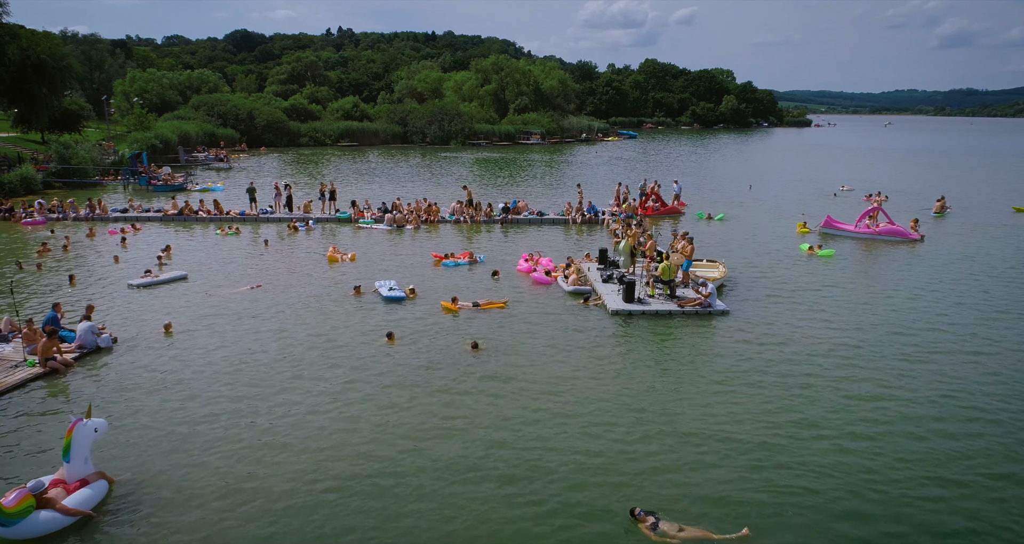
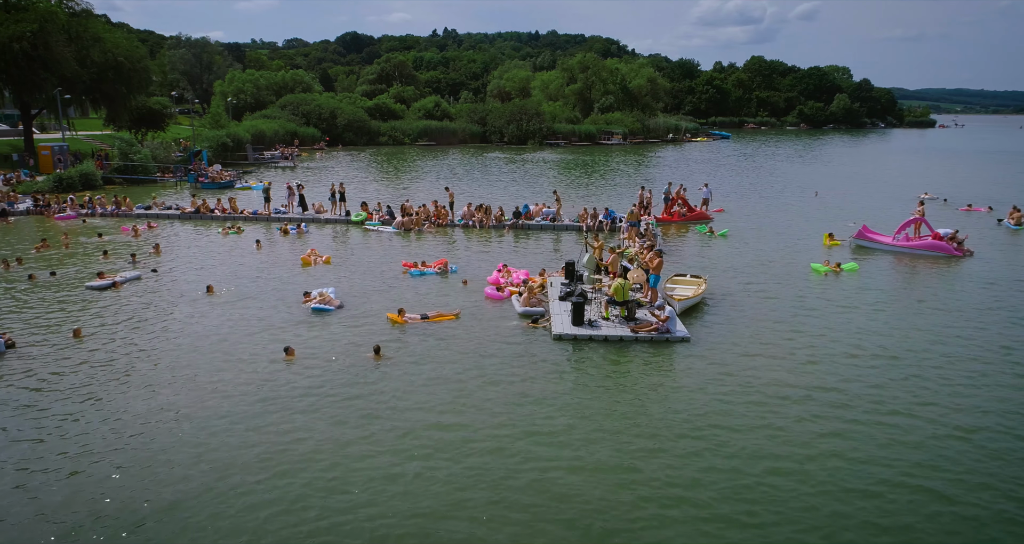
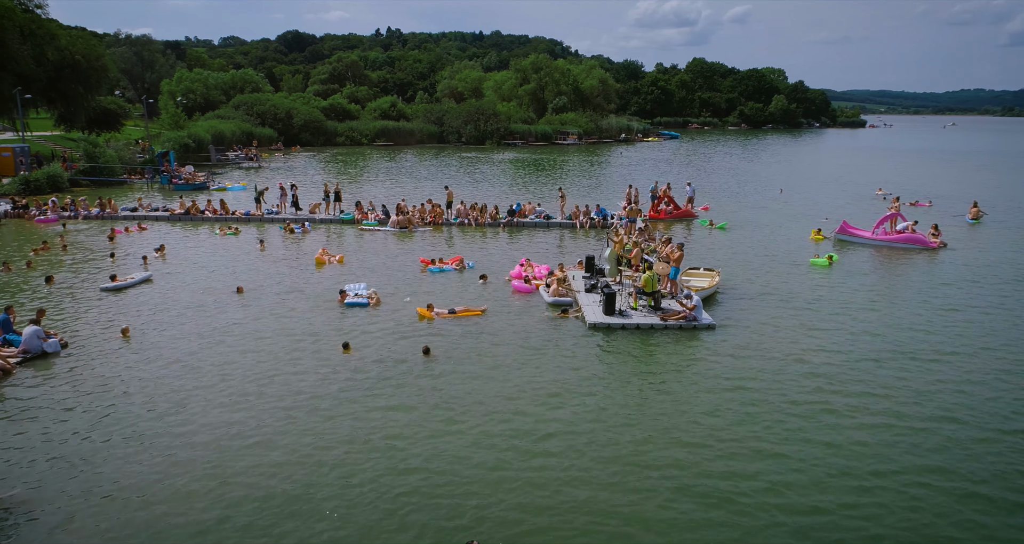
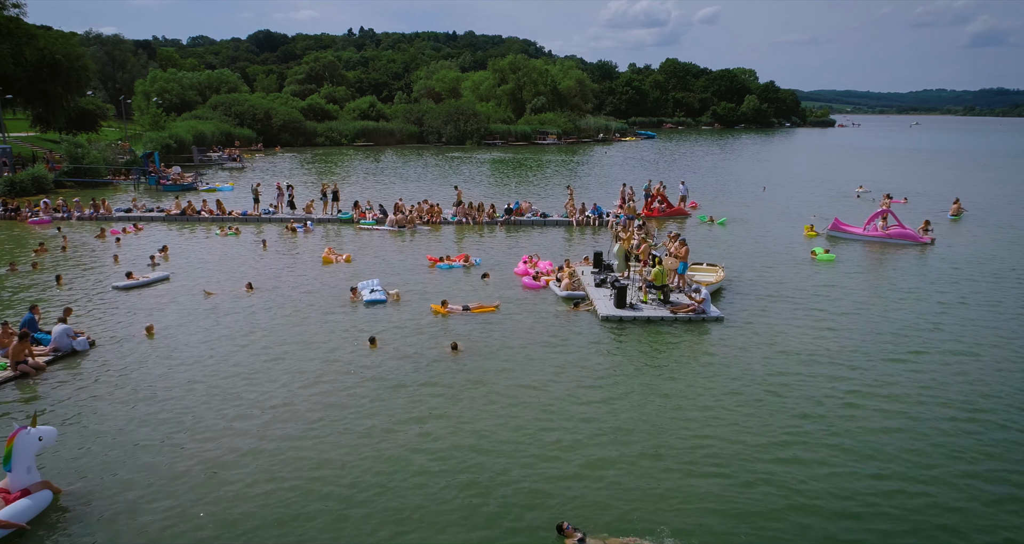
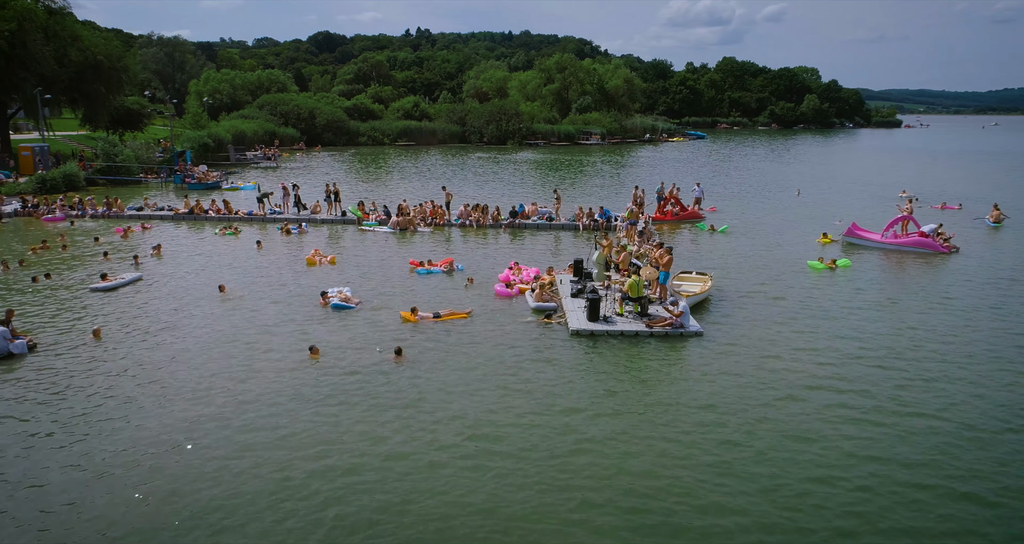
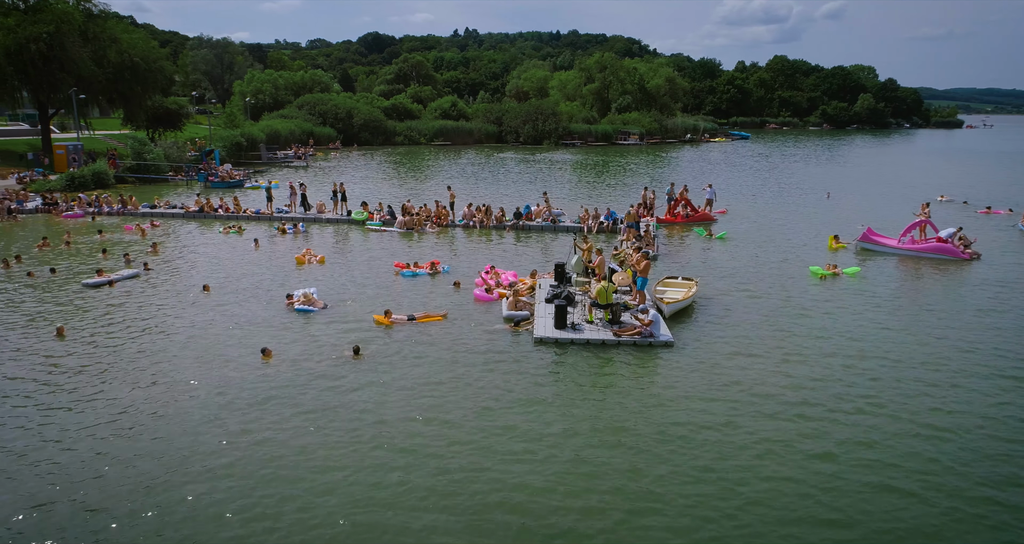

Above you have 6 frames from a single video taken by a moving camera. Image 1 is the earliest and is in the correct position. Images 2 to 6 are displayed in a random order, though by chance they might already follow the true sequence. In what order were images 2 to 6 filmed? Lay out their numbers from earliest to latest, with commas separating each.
4, 3, 5, 2, 6
